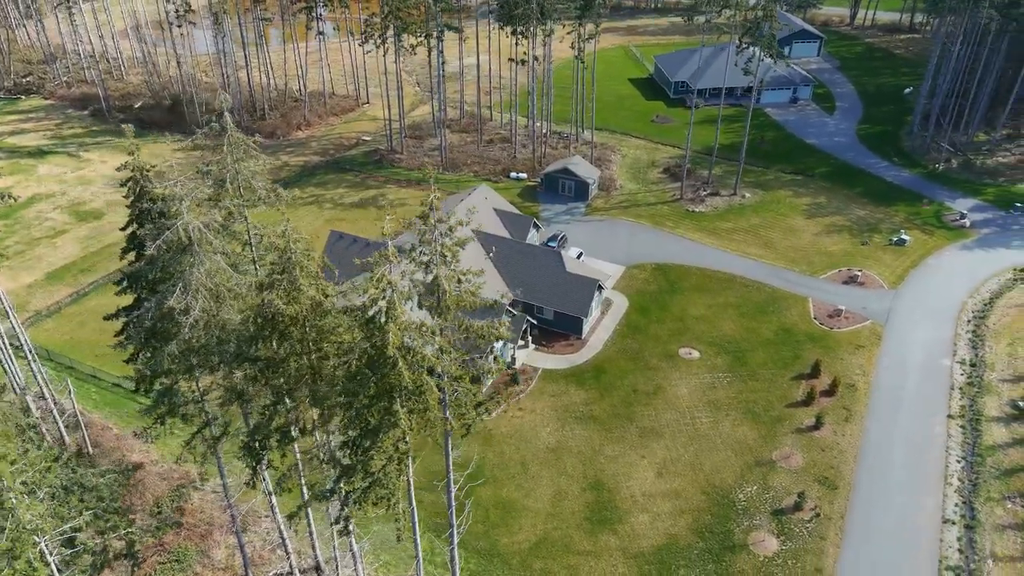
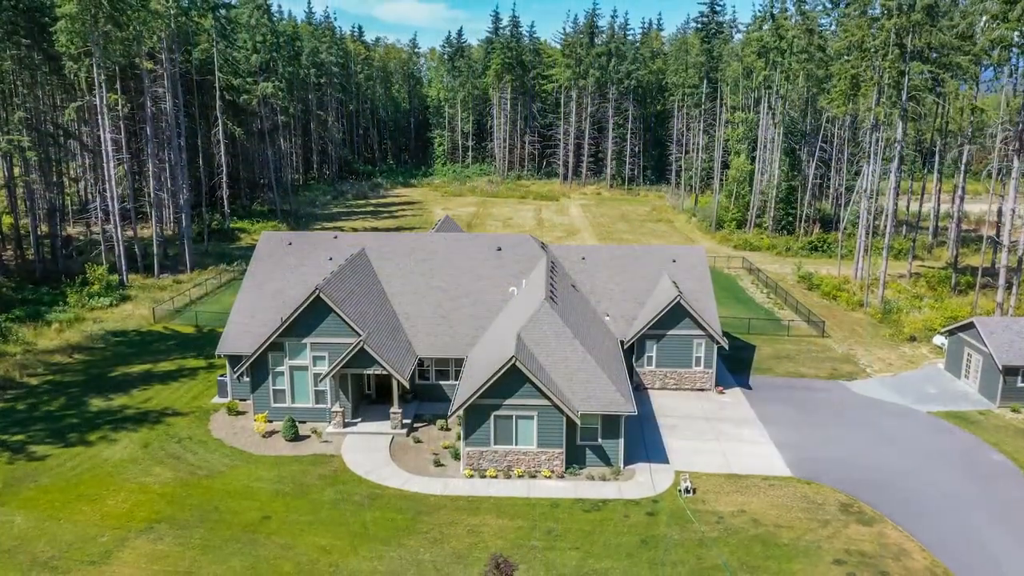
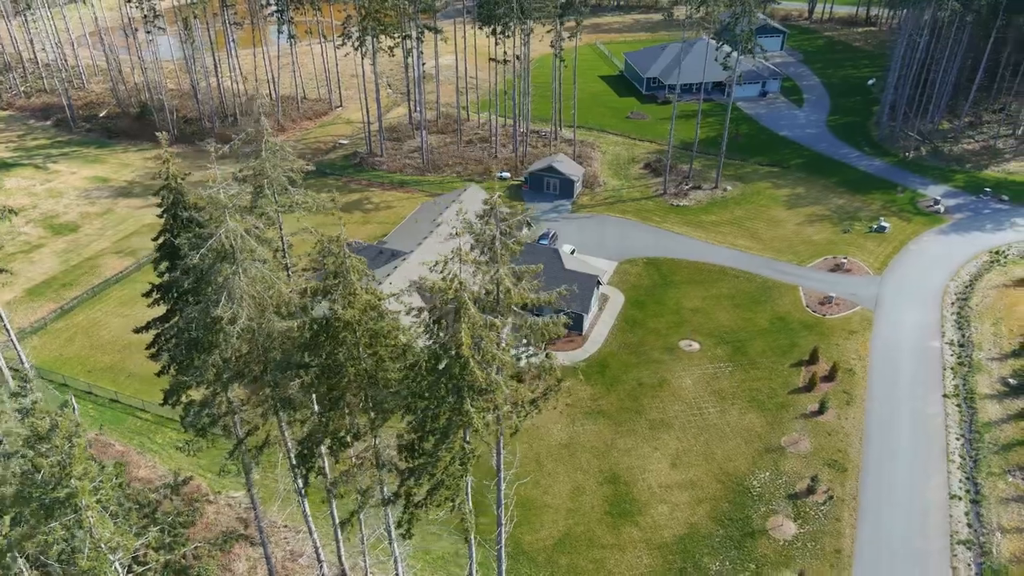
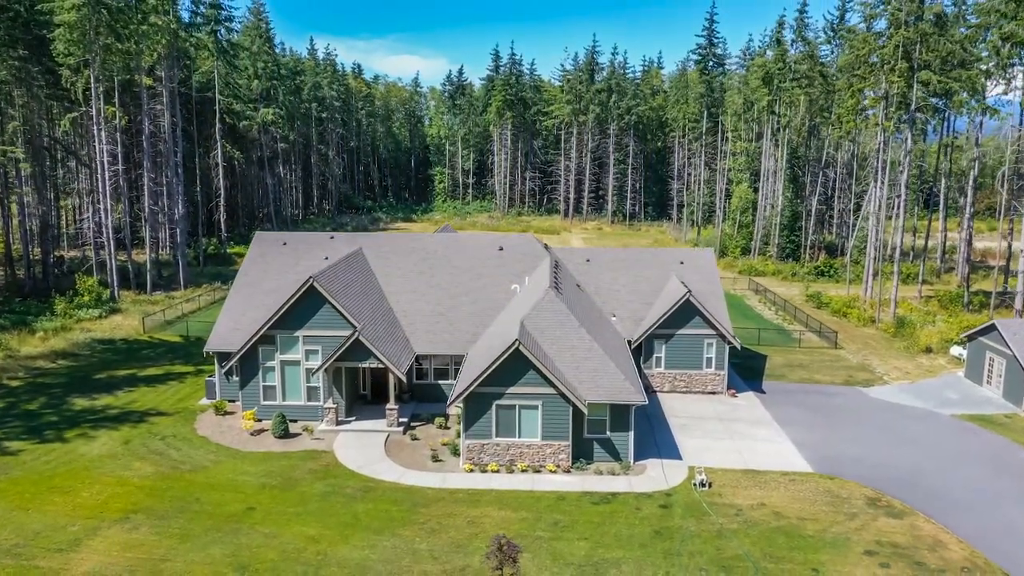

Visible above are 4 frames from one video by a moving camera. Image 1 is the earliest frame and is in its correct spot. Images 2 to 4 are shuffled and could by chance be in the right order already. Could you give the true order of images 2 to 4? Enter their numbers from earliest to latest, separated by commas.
3, 2, 4
